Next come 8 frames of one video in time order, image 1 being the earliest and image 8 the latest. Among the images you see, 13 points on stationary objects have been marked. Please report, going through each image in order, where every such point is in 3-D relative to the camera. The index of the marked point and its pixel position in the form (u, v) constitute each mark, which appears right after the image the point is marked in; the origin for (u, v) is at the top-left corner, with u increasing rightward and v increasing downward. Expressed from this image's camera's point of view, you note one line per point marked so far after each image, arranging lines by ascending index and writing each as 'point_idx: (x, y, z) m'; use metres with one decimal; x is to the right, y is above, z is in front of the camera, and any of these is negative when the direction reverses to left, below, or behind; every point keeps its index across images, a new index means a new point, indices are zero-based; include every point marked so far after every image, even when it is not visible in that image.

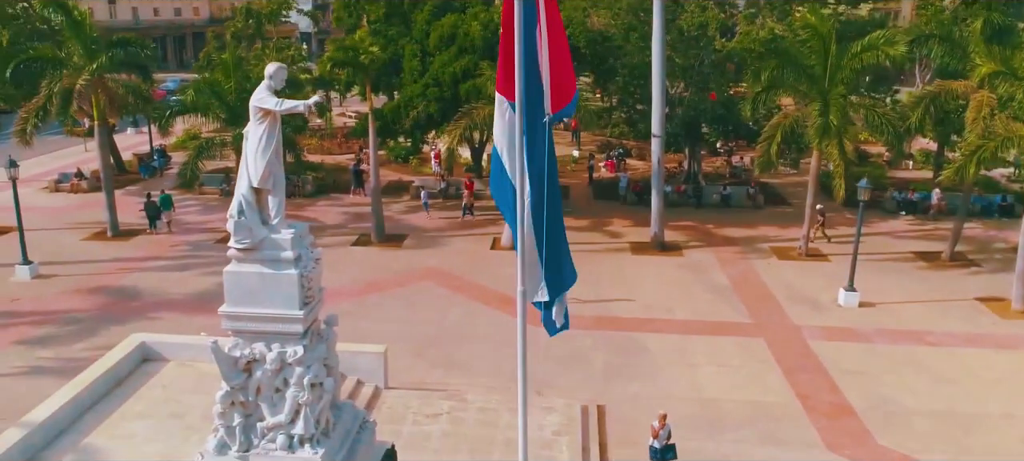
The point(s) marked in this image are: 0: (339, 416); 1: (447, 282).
0: (-2.0, -2.2, +9.6) m
1: (-1.6, -1.2, +19.7) m
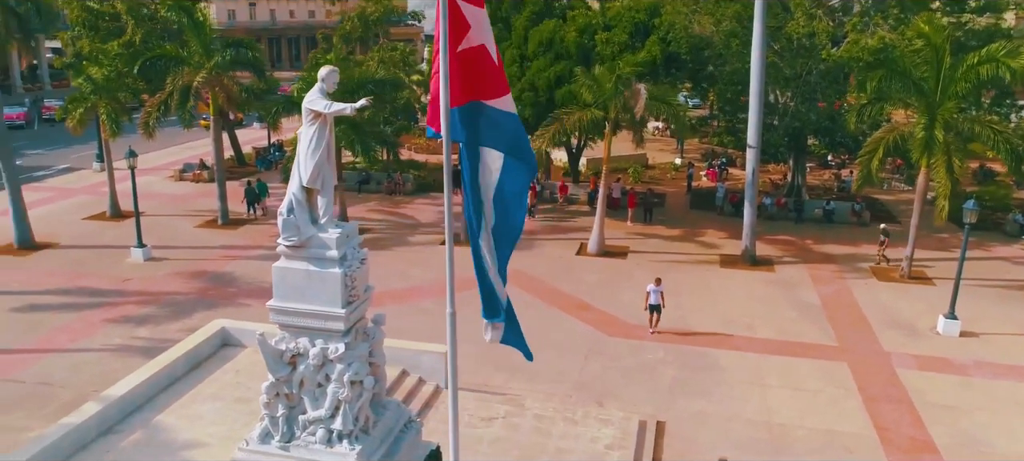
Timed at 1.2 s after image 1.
0: (-1.6, -2.2, +9.8) m
1: (+0.4, -1.3, +19.8) m
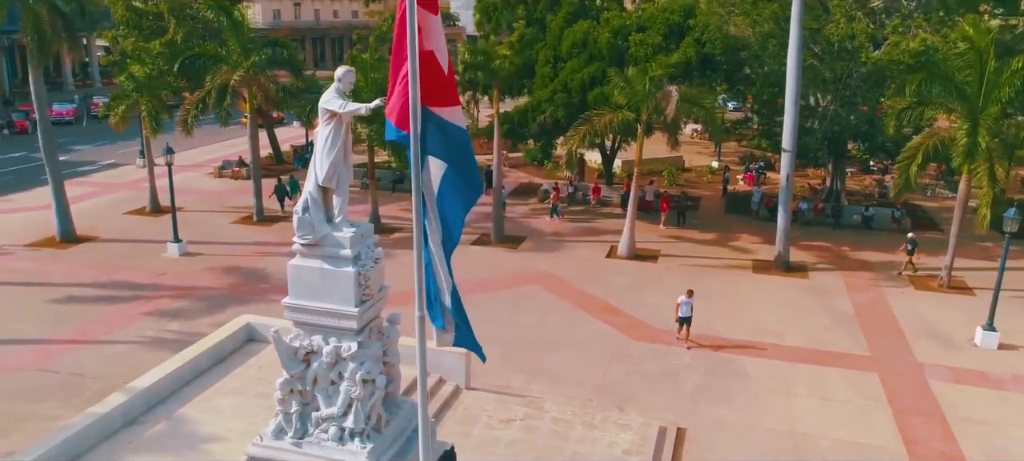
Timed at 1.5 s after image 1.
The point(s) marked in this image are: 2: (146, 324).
0: (-1.4, -2.2, +9.8) m
1: (+1.0, -1.3, +19.7) m
2: (-7.4, -1.9, +16.6) m
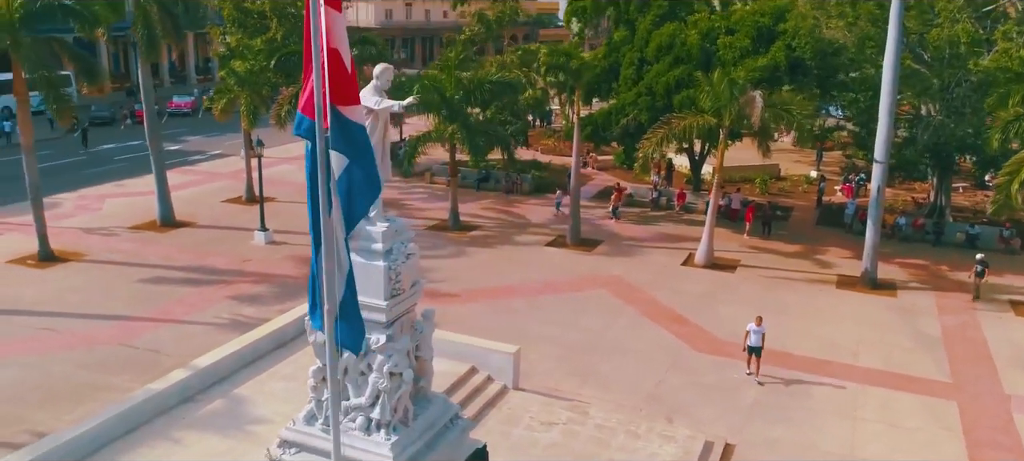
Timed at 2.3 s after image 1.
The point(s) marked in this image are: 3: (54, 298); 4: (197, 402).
0: (-1.0, -2.2, +9.9) m
1: (+2.6, -1.5, +19.4) m
2: (-6.1, -1.6, +17.4) m
3: (-10.2, -1.5, +18.2) m
4: (-4.6, -2.5, +11.9) m
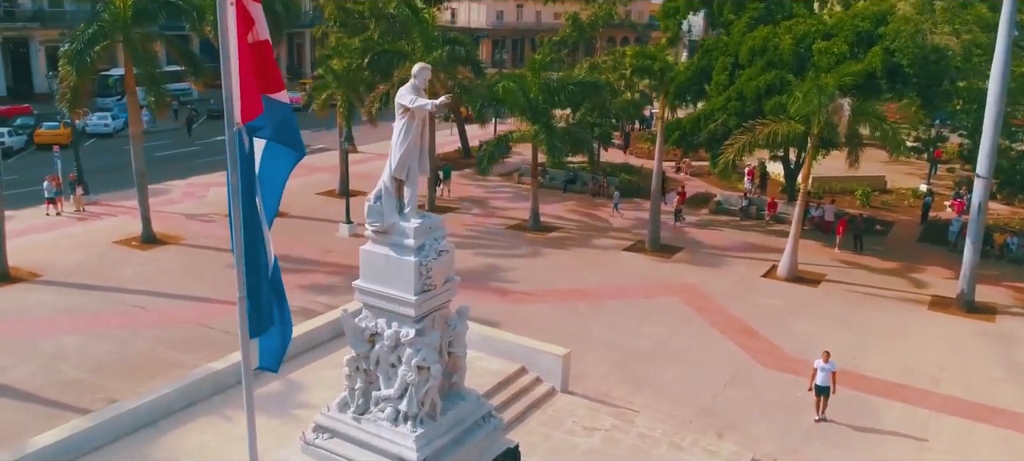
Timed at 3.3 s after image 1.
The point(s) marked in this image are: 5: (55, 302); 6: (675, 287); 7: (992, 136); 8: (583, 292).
0: (-0.7, -2.1, +10.0) m
1: (+4.3, -1.6, +19.0) m
2: (-4.7, -1.4, +18.2) m
3: (-8.6, -1.1, +19.4) m
4: (-4.0, -2.3, +12.5) m
5: (-9.9, -1.5, +17.7) m
6: (+4.0, -1.4, +20.0) m
7: (+10.7, +2.1, +18.3) m
8: (+1.7, -1.5, +19.2) m
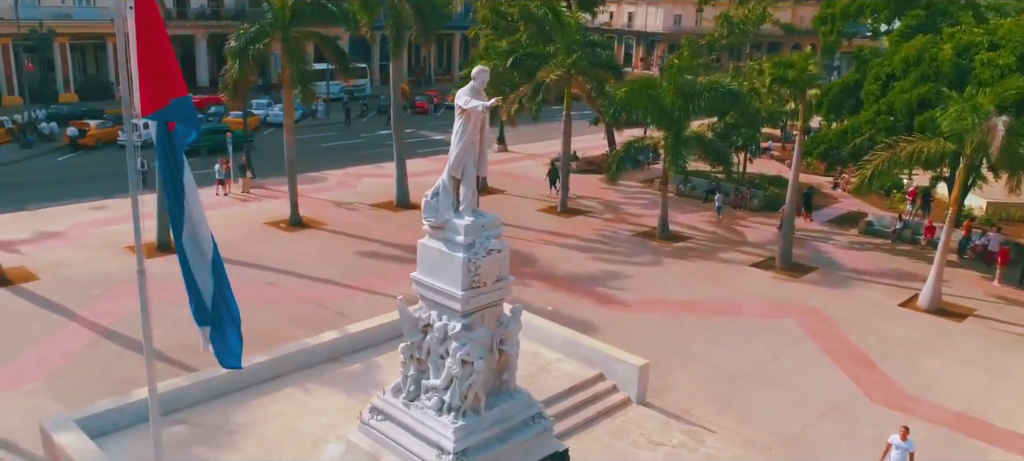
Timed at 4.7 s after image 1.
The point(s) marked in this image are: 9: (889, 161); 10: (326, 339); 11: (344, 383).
0: (-0.1, -2.1, +10.2) m
1: (+6.6, -2.1, +17.9) m
2: (-2.3, -1.2, +19.0) m
3: (-5.8, -0.7, +21.0) m
4: (-2.8, -2.2, +13.3) m
5: (-7.5, -1.0, +19.7) m
6: (+6.6, -1.8, +18.9) m
7: (+13.0, +1.2, +15.9) m
8: (+4.2, -1.7, +18.7) m
9: (+8.6, +1.6, +18.6) m
10: (-3.0, -1.8, +13.4) m
11: (-2.6, -2.4, +12.6) m
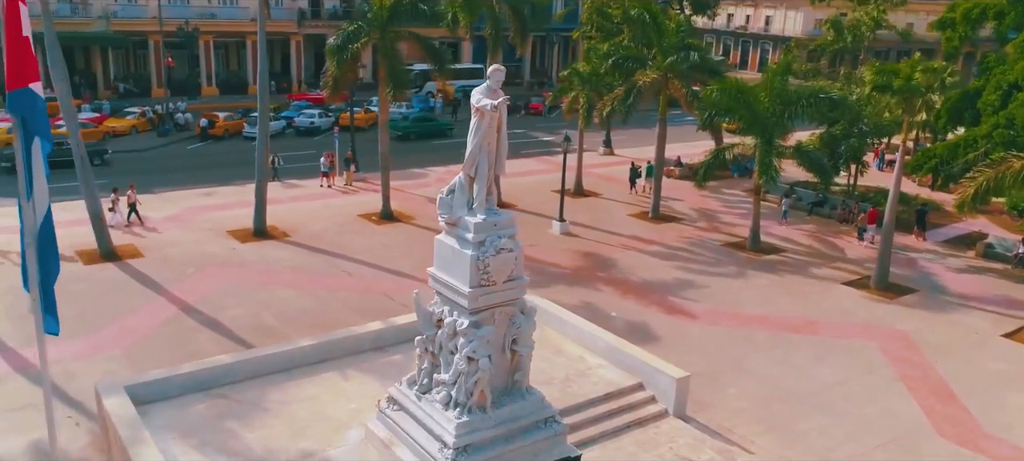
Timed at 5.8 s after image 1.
0: (0.0, -2.1, +10.2) m
1: (+7.9, -2.4, +16.7) m
2: (-0.7, -1.2, +19.2) m
3: (-3.8, -0.5, +21.8) m
4: (-2.1, -2.0, +13.7) m
5: (-5.7, -0.7, +20.7) m
6: (+8.0, -2.2, +17.7) m
7: (+14.0, +0.5, +13.7) m
8: (+5.6, -2.0, +17.9) m
9: (+10.1, +1.1, +17.1) m
10: (-2.3, -1.7, +13.8) m
11: (-2.1, -2.2, +13.0) m
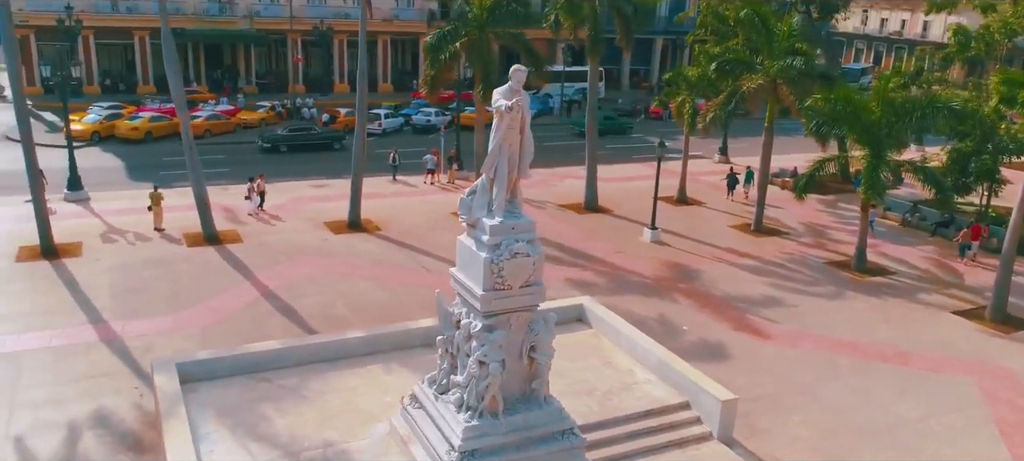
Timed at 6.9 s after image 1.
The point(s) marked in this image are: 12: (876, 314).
0: (+0.2, -2.2, +10.0) m
1: (+9.0, -2.9, +15.1) m
2: (+1.0, -1.3, +19.0) m
3: (-1.6, -0.5, +22.0) m
4: (-1.3, -2.0, +13.8) m
5: (-3.6, -0.6, +21.3) m
6: (+9.3, -2.7, +16.1) m
7: (+14.7, -0.3, +11.1) m
8: (+7.0, -2.4, +16.7) m
9: (+11.4, +0.5, +15.1) m
10: (-1.5, -1.6, +13.9) m
11: (-1.4, -2.2, +13.0) m
12: (+8.3, -1.9, +18.7) m
